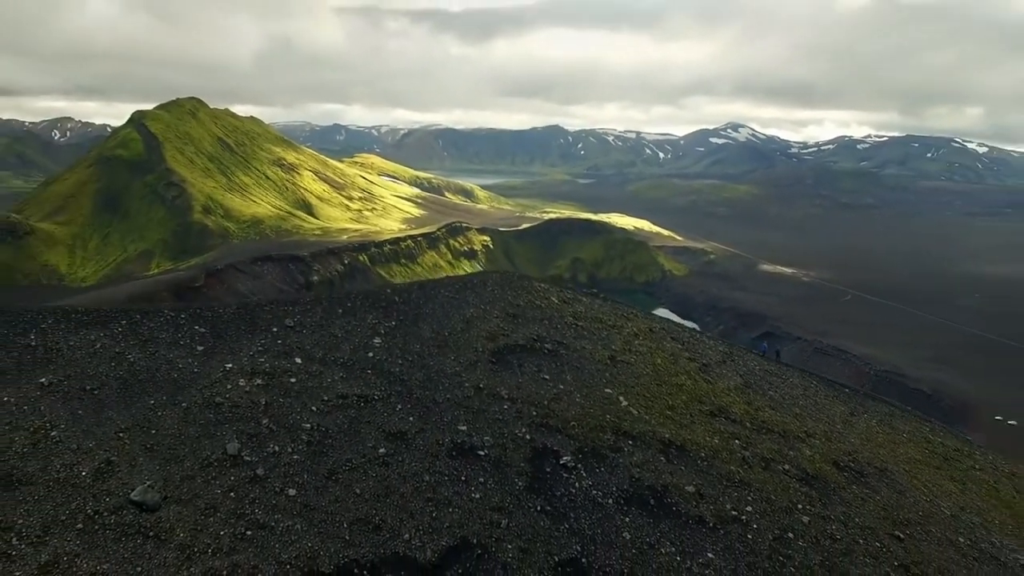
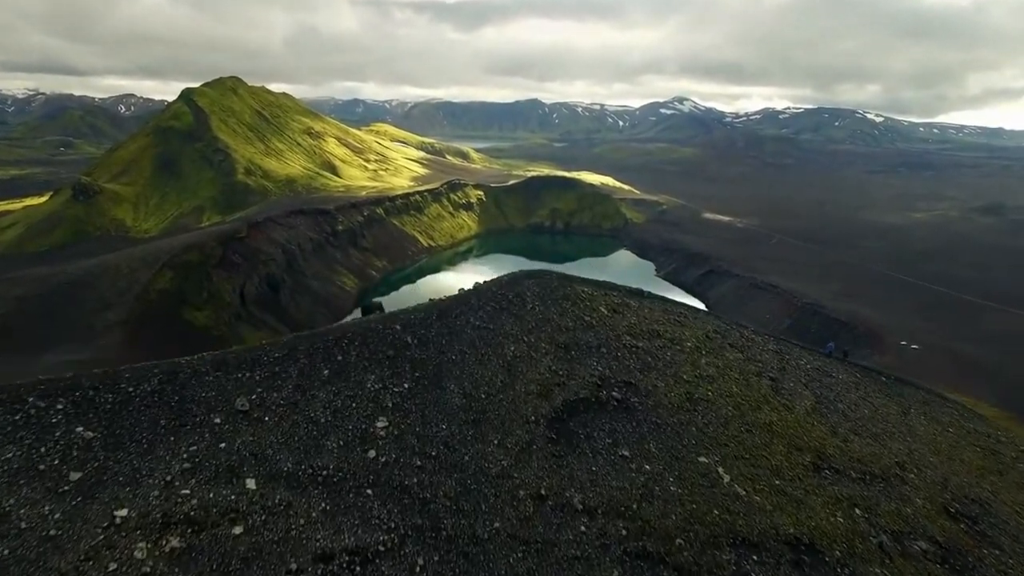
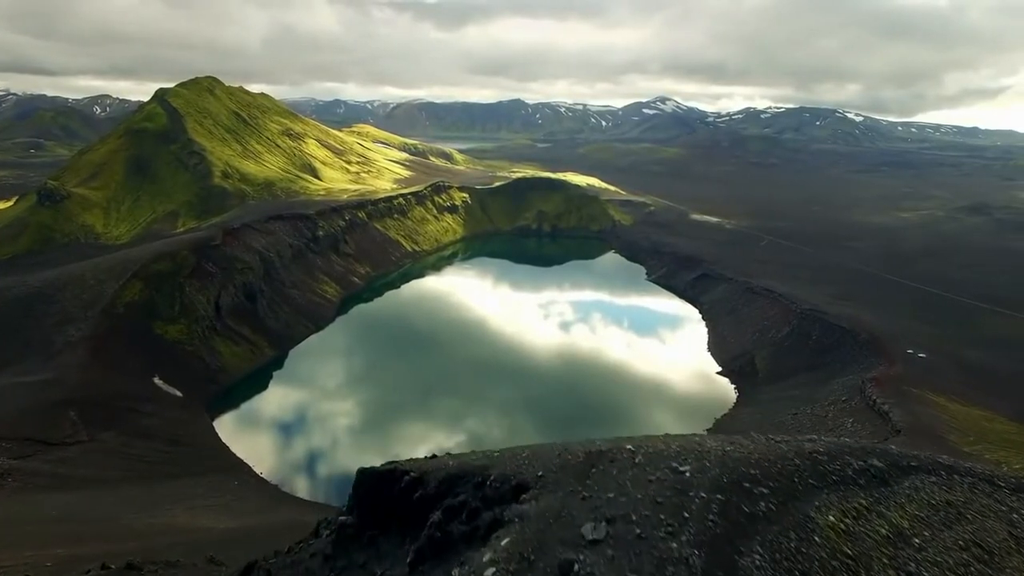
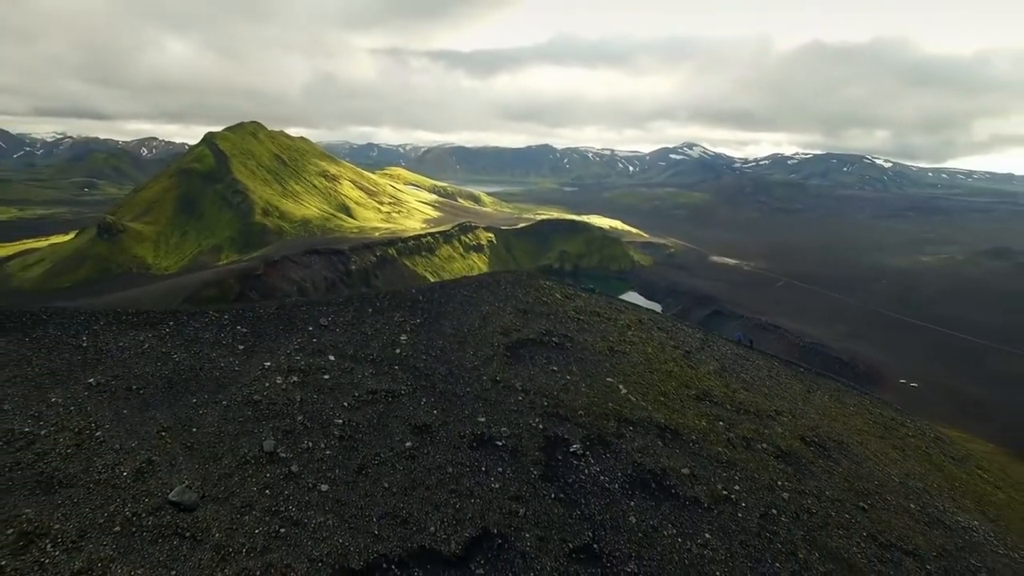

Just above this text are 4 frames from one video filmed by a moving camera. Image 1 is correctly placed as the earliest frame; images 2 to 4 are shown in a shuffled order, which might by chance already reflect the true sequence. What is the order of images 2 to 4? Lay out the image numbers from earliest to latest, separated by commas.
4, 2, 3
